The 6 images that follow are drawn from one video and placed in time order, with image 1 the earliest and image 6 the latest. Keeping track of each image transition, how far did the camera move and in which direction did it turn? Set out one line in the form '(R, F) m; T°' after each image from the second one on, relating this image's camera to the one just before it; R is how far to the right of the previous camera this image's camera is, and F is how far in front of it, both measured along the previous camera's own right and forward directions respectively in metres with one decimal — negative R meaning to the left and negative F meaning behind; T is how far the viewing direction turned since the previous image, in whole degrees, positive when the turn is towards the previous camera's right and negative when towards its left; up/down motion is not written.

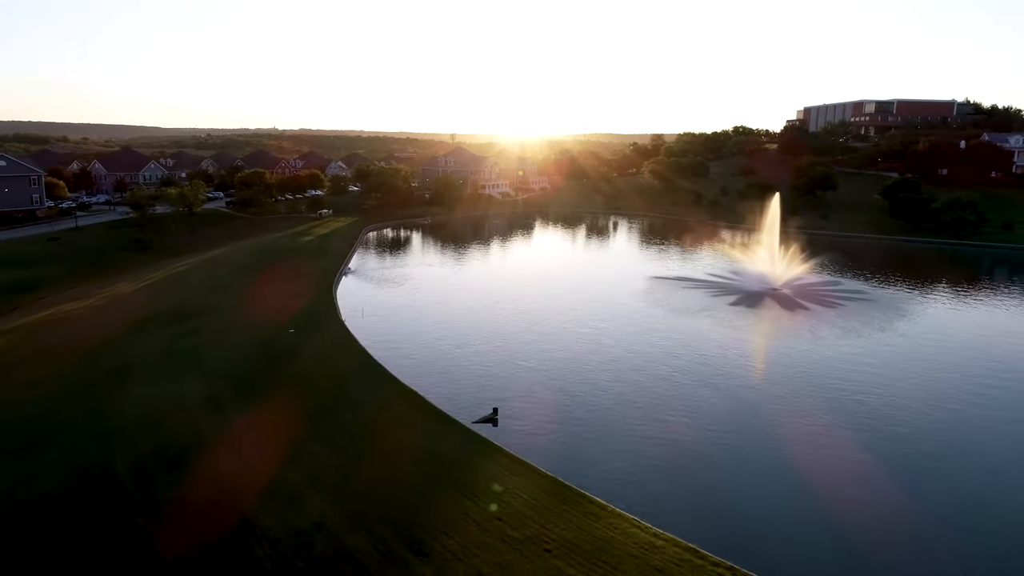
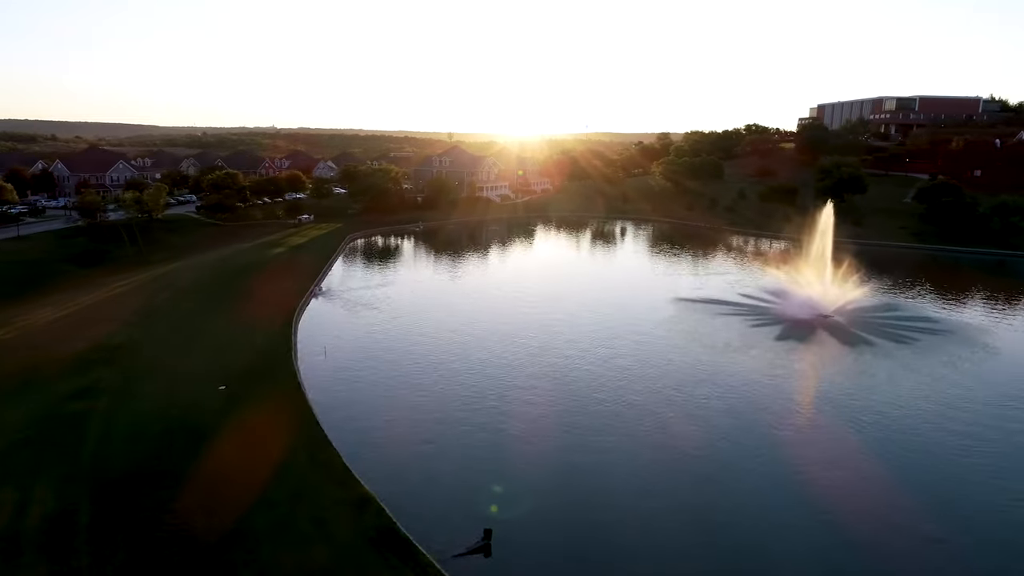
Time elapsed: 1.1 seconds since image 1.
(0.0, +6.7) m; 0°
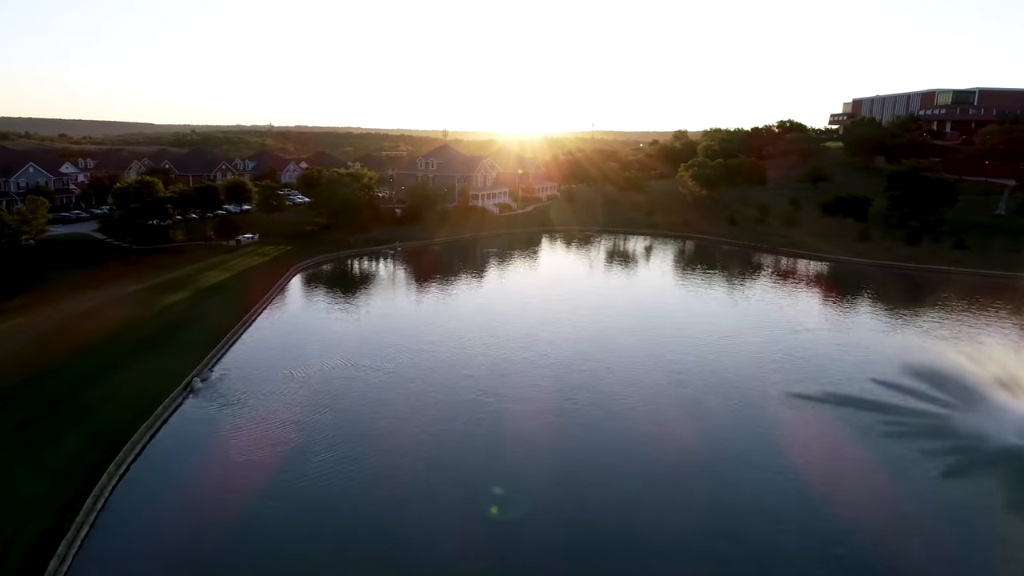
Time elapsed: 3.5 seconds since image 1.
(-0.1, +14.6) m; 0°
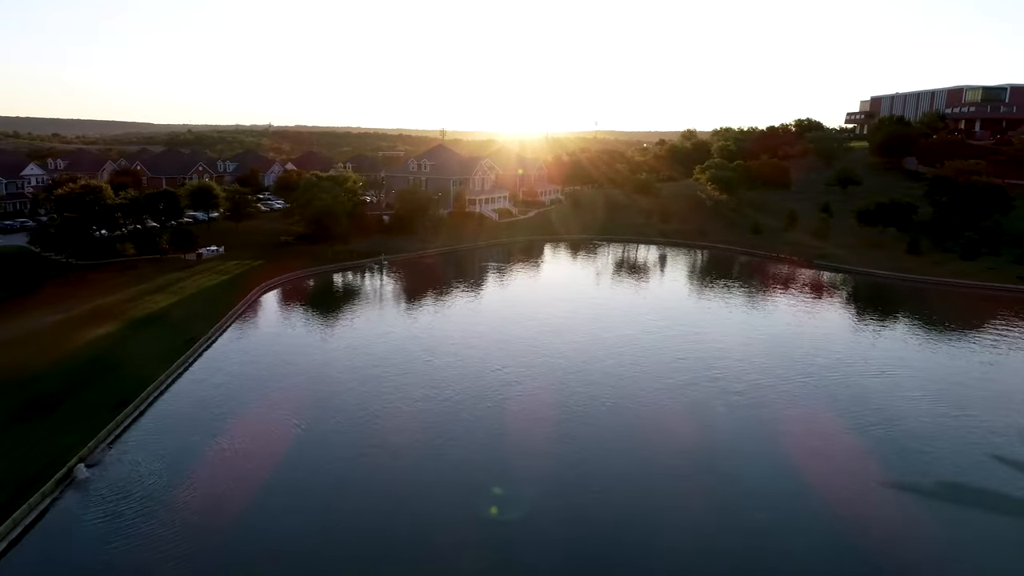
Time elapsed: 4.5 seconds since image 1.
(-0.1, +6.2) m; 0°
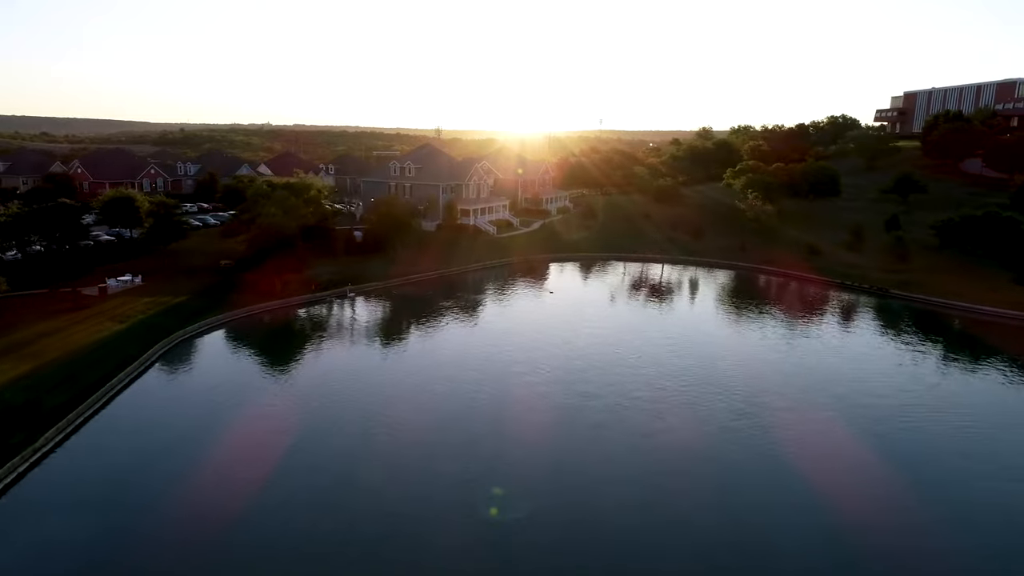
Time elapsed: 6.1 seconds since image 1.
(-0.1, +10.2) m; 0°
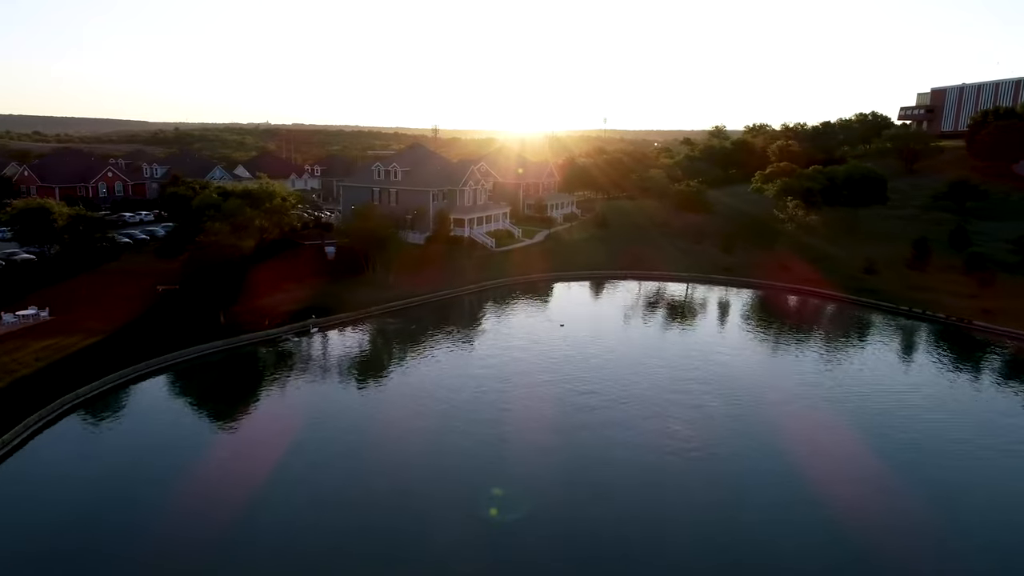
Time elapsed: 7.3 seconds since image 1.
(-0.1, +7.1) m; 0°
